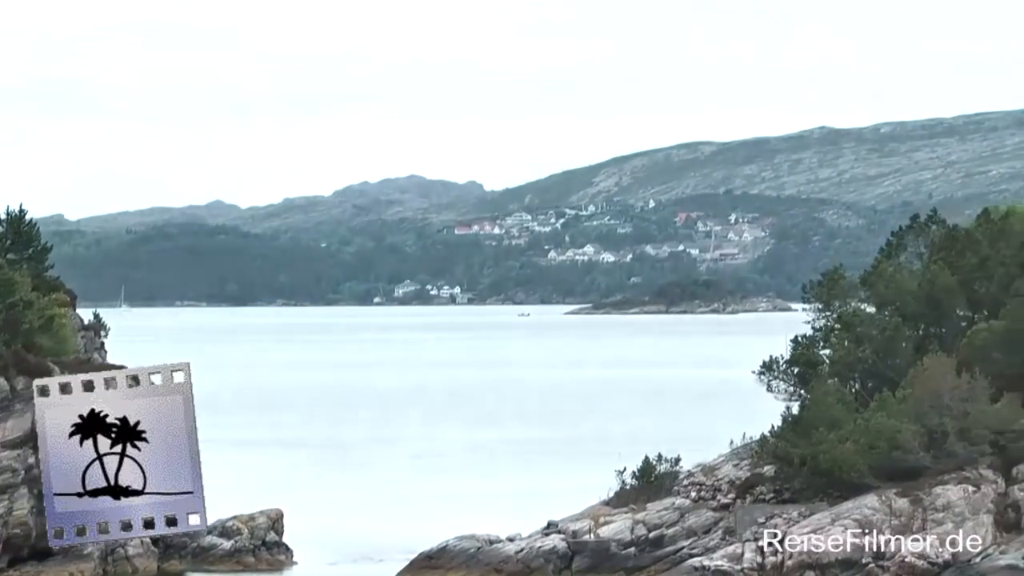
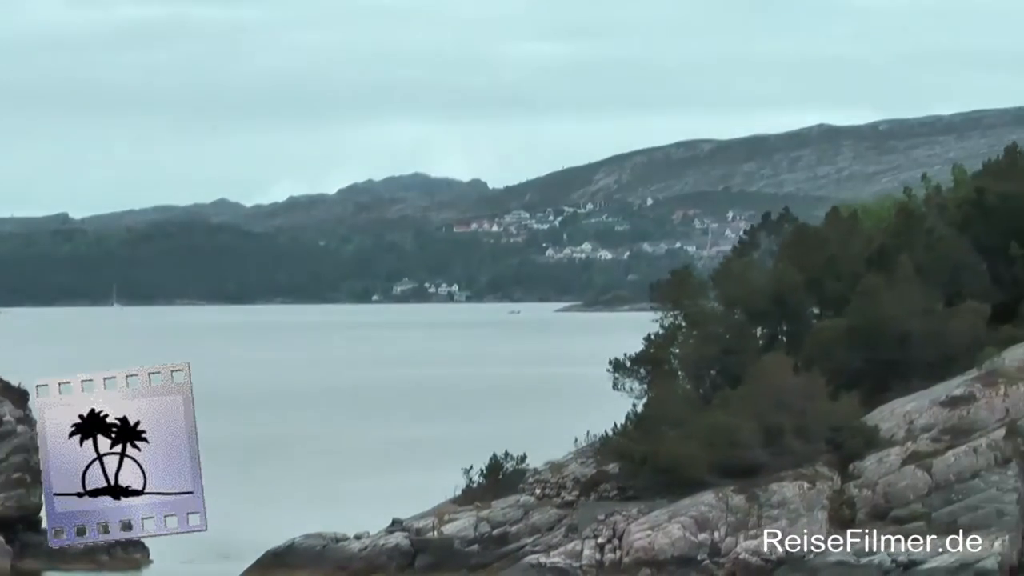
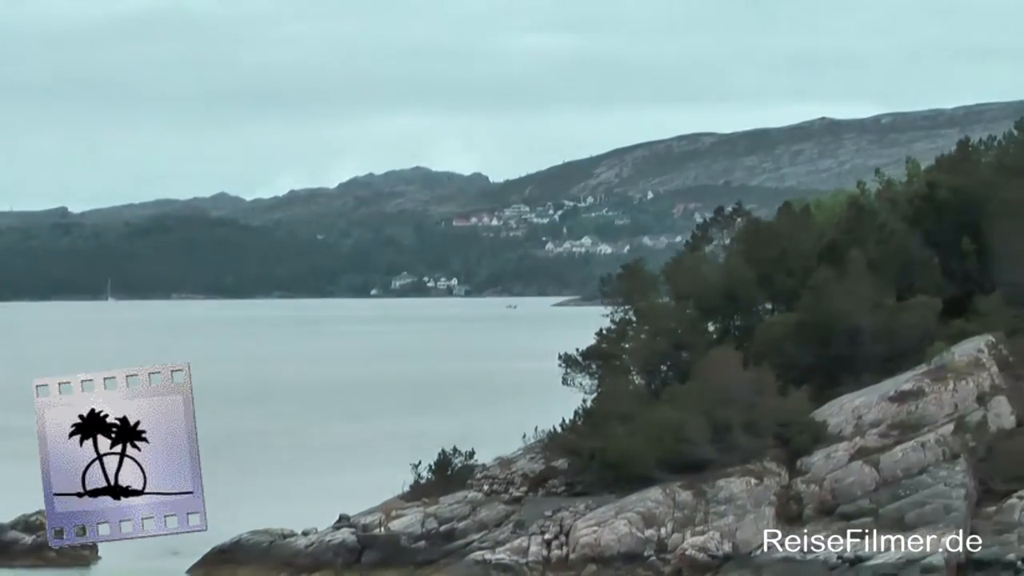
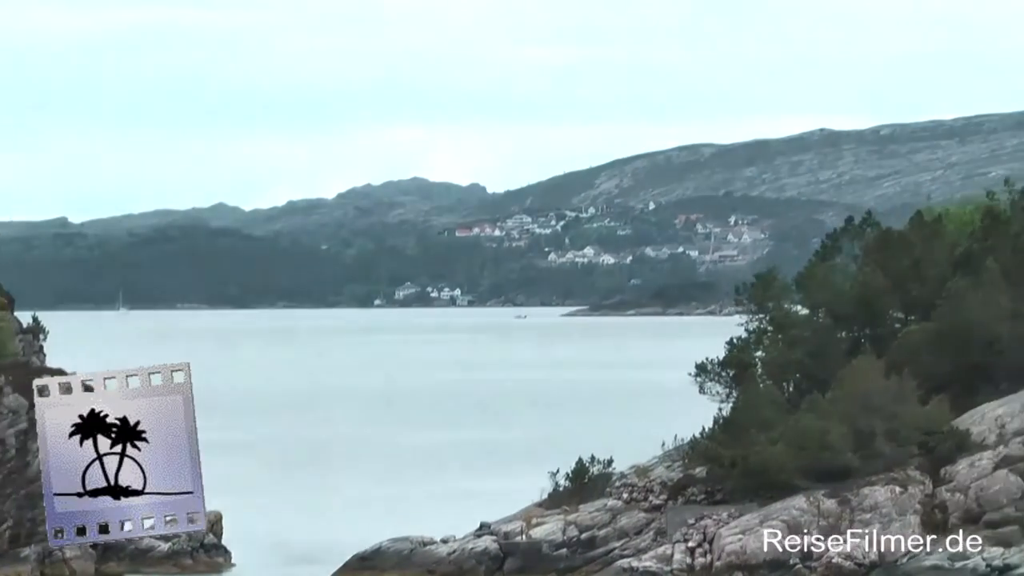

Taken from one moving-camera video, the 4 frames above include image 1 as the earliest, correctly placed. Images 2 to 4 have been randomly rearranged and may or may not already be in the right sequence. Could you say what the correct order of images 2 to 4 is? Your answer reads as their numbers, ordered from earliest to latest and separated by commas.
4, 2, 3
